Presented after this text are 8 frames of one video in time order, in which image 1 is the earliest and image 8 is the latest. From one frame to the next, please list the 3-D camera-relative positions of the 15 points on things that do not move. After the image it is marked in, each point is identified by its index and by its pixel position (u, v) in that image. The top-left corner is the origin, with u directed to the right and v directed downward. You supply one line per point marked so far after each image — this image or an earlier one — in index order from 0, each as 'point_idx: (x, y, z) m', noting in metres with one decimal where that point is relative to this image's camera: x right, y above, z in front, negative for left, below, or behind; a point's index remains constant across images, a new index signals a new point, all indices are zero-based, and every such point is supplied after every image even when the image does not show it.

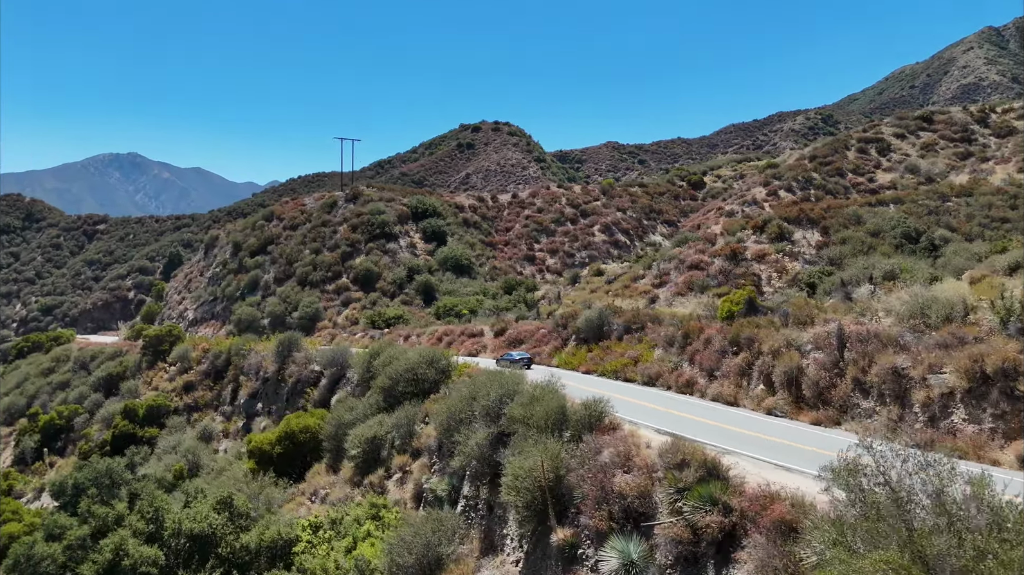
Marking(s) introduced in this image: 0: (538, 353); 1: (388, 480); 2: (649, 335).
0: (+0.7, -1.7, +19.1) m
1: (-2.2, -3.4, +12.6) m
2: (+3.1, -1.1, +15.9) m
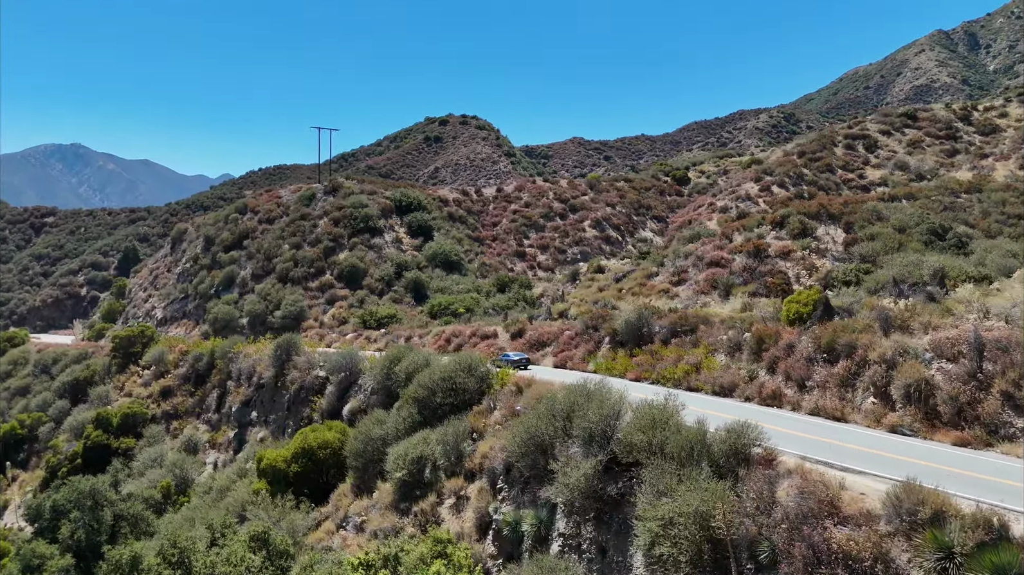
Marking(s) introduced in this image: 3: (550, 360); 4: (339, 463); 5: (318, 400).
0: (+1.4, -1.7, +17.7) m
1: (-1.1, -3.4, +11.1) m
2: (+4.0, -1.1, +14.7) m
3: (+1.0, -1.9, +18.3) m
4: (-3.6, -3.6, +14.7) m
5: (-5.0, -3.0, +18.7) m
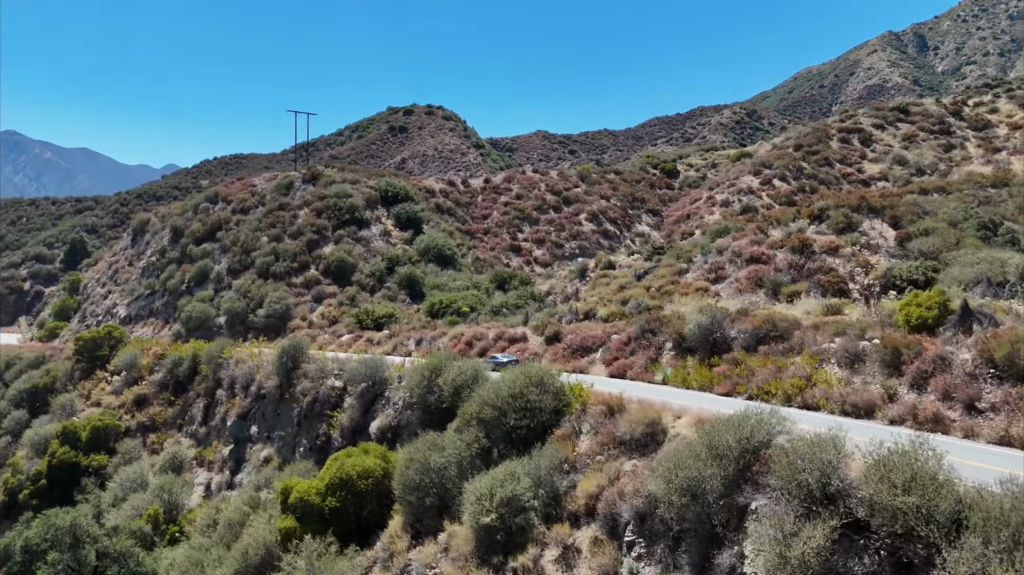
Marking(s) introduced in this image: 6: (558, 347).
0: (+2.5, -1.7, +15.7) m
1: (+0.4, -3.5, +9.0) m
2: (+5.3, -1.1, +12.9) m
3: (+2.1, -1.8, +16.3) m
4: (-2.3, -3.6, +12.4) m
5: (-4.0, -3.0, +16.3) m
6: (+1.2, -1.5, +18.2) m
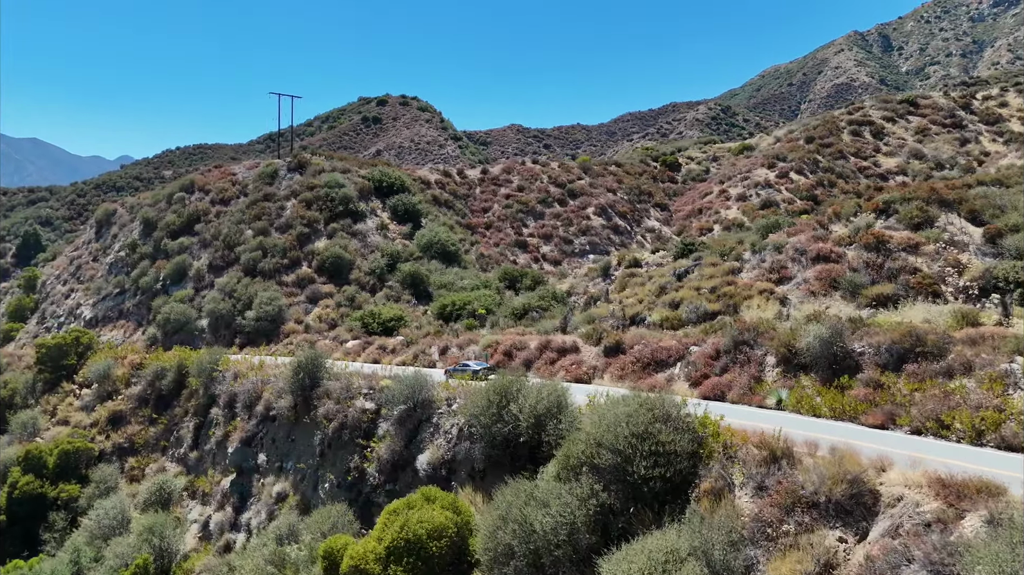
0: (+3.9, -1.8, +13.2) m
1: (+2.1, -3.6, +6.4) m
2: (+6.8, -1.2, +10.5) m
3: (+3.4, -1.9, +13.8) m
4: (-0.7, -3.7, +9.7) m
5: (-2.6, -3.0, +13.5) m
6: (+2.4, -1.6, +15.6) m
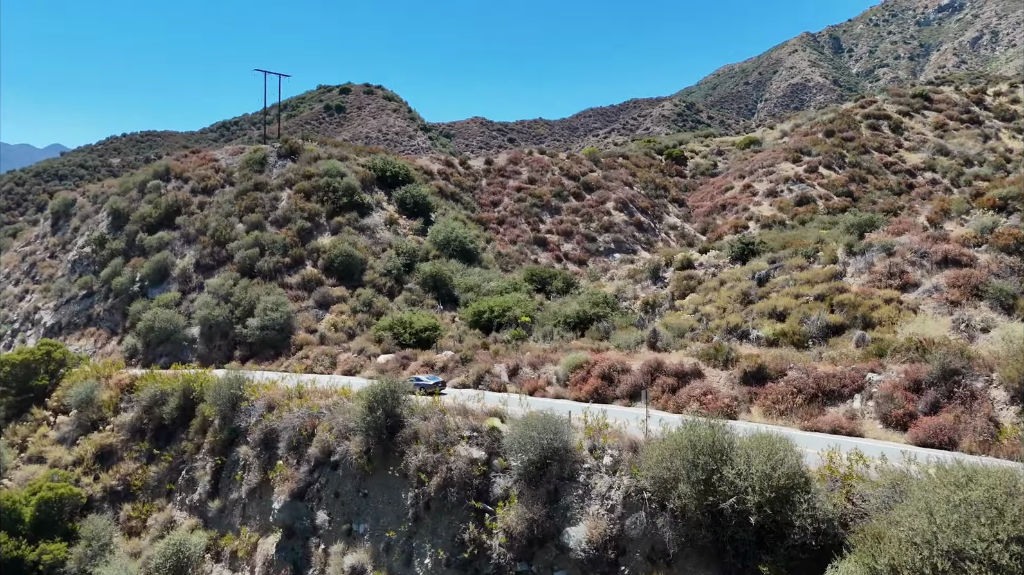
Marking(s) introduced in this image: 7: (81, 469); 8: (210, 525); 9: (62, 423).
0: (+6.3, -2.0, +10.4) m
1: (+5.0, -3.9, +3.5) m
2: (+9.4, -1.4, +7.9) m
3: (+5.8, -2.2, +10.9) m
4: (+1.9, -4.0, +6.6) m
5: (-0.2, -3.3, +10.2) m
6: (+4.7, -1.8, +12.7) m
7: (-10.2, -4.3, +16.9) m
8: (-6.3, -4.9, +14.8) m
9: (-11.5, -3.5, +18.3) m
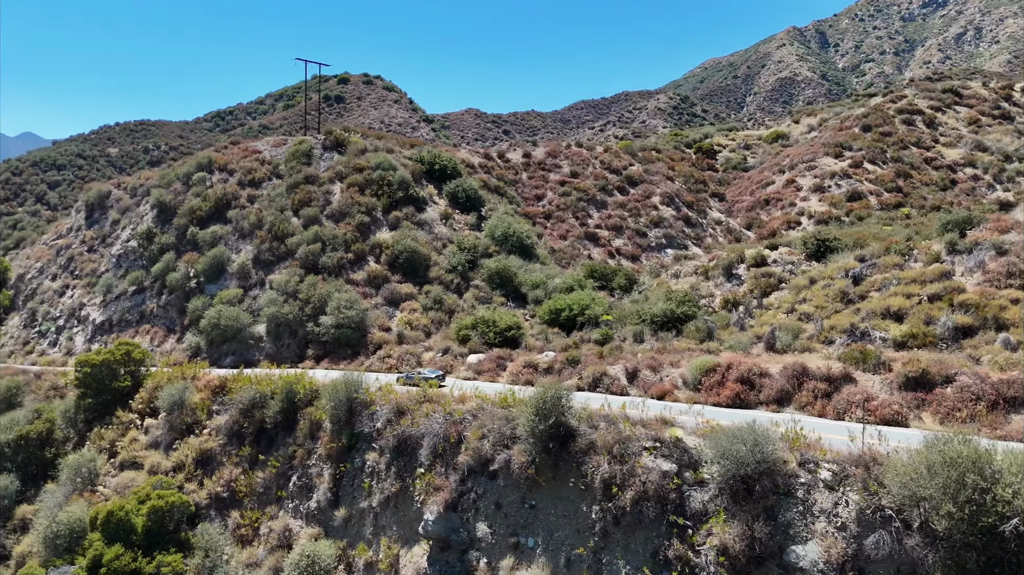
0: (+9.2, -2.1, +10.1) m
1: (+8.1, -4.0, +3.2) m
2: (+12.3, -1.6, +7.7) m
3: (+8.7, -2.2, +10.6) m
4: (+4.9, -4.1, +6.2) m
5: (+2.7, -3.3, +9.8) m
6: (+7.5, -1.9, +12.4) m
7: (-7.5, -4.3, +16.2) m
8: (-3.5, -4.9, +14.2) m
9: (-8.9, -3.4, +17.6) m
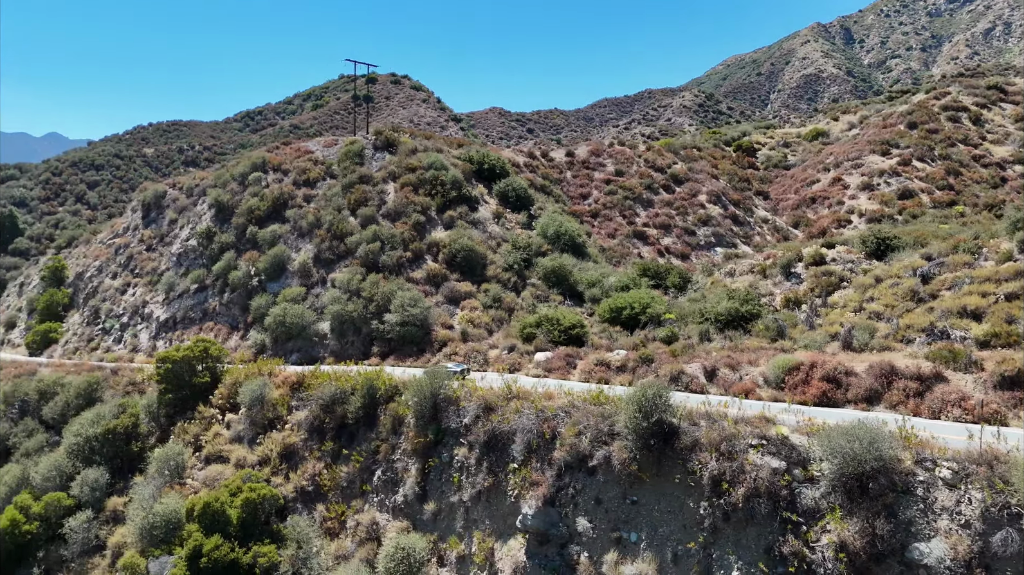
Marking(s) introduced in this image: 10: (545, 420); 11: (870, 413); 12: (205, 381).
0: (+10.9, -2.1, +10.0) m
1: (+9.5, -4.0, +3.2) m
2: (+13.9, -1.6, +7.5) m
3: (+10.3, -2.2, +10.6) m
4: (+6.5, -4.1, +6.3) m
5: (+4.3, -3.3, +9.9) m
6: (+9.2, -1.9, +12.4) m
7: (-5.7, -4.2, +16.6) m
8: (-1.8, -4.9, +14.4) m
9: (-7.0, -3.4, +18.0) m
10: (+0.5, -2.5, +13.5) m
11: (+6.5, -2.3, +12.9) m
12: (-8.5, -2.5, +19.5) m
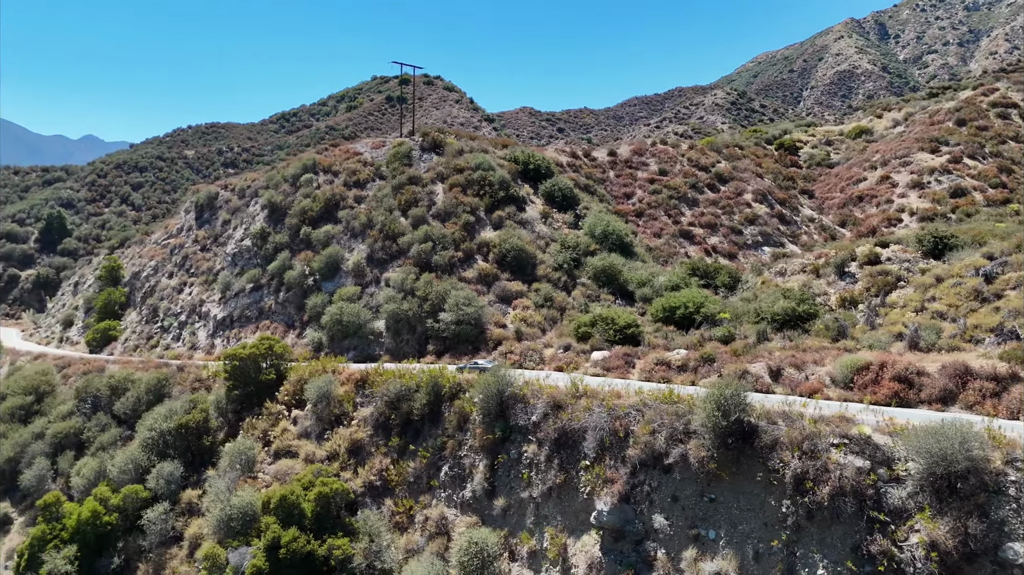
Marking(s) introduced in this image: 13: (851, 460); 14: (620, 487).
0: (+12.1, -2.1, +9.8) m
1: (+10.5, -4.1, +3.0) m
2: (+15.1, -1.6, +7.2) m
3: (+11.6, -2.2, +10.4) m
4: (+7.6, -4.1, +6.2) m
5: (+5.6, -3.3, +9.9) m
6: (+10.5, -1.9, +12.2) m
7: (-4.2, -4.2, +17.0) m
8: (-0.3, -4.8, +14.7) m
9: (-5.4, -3.4, +18.4) m
10: (+1.9, -2.5, +13.7) m
11: (+7.8, -2.3, +12.8) m
12: (-6.9, -2.5, +20.0) m
13: (+5.1, -2.6, +10.9) m
14: (+1.9, -3.6, +12.8) m
